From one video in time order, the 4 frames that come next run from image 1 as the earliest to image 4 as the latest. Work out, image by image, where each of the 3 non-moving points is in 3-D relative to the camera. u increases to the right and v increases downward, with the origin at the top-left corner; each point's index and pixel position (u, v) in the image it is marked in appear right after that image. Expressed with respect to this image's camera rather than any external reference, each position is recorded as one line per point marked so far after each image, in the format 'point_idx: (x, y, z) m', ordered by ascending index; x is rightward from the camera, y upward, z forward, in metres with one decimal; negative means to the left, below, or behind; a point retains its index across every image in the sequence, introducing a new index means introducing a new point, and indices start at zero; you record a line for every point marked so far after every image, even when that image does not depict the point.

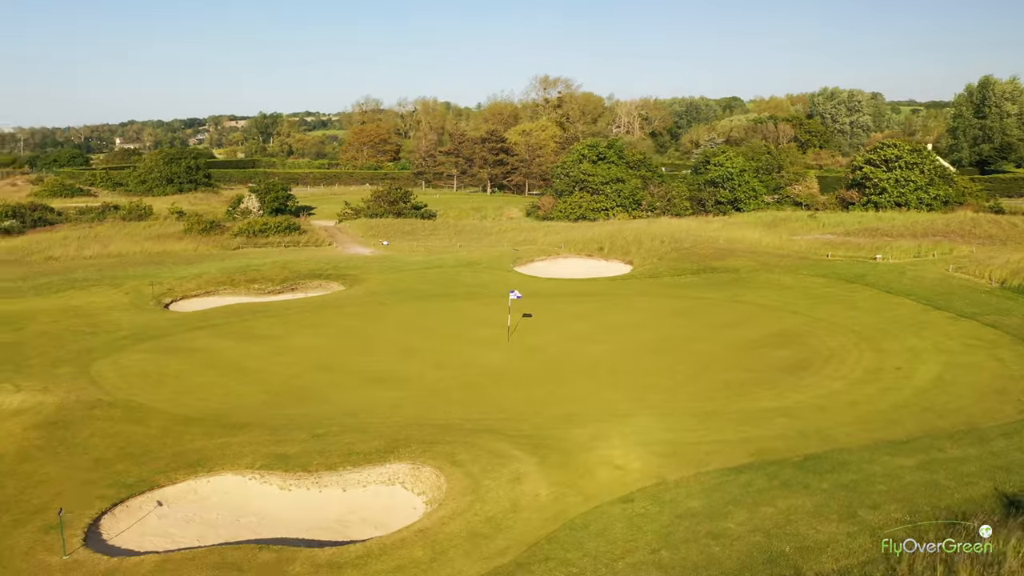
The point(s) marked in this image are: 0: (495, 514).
0: (-0.4, -4.2, +15.1) m
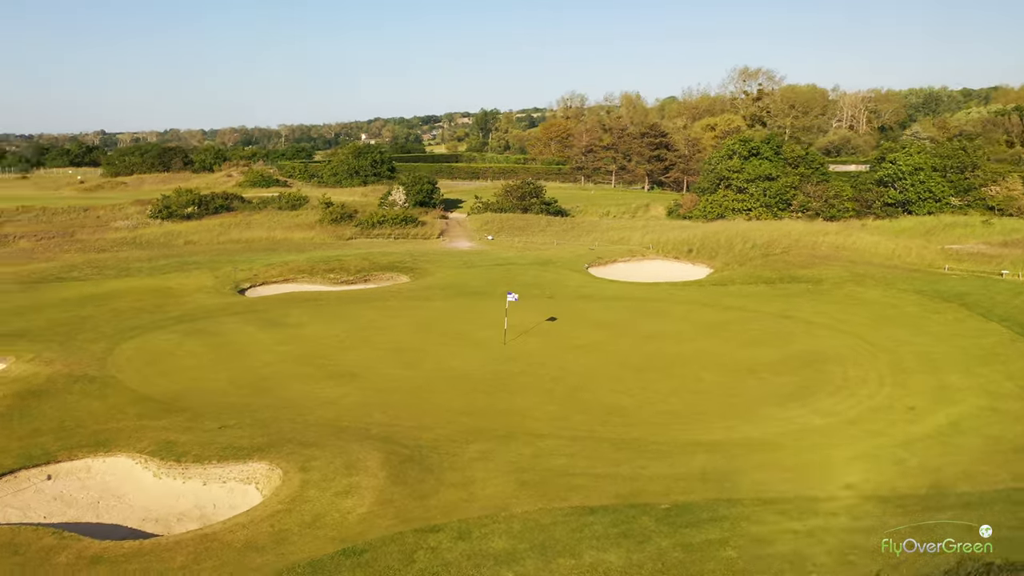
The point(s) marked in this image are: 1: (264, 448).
0: (-4.0, -4.2, +14.3) m
1: (-5.5, -3.5, +17.8) m
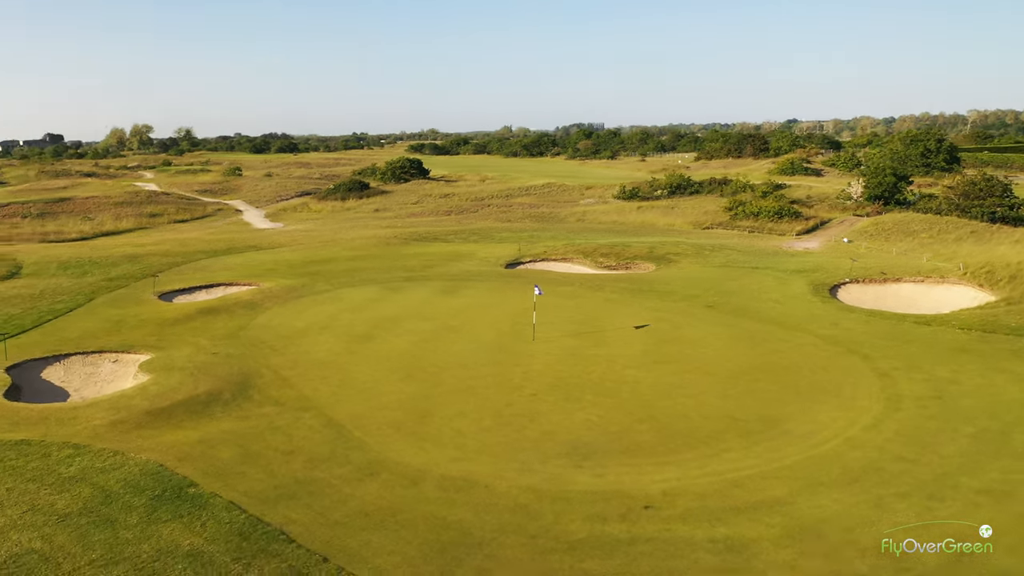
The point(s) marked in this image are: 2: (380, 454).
0: (-10.7, -3.0, +19.0) m
1: (-9.3, -2.3, +22.4) m
2: (-2.5, -3.2, +16.2) m
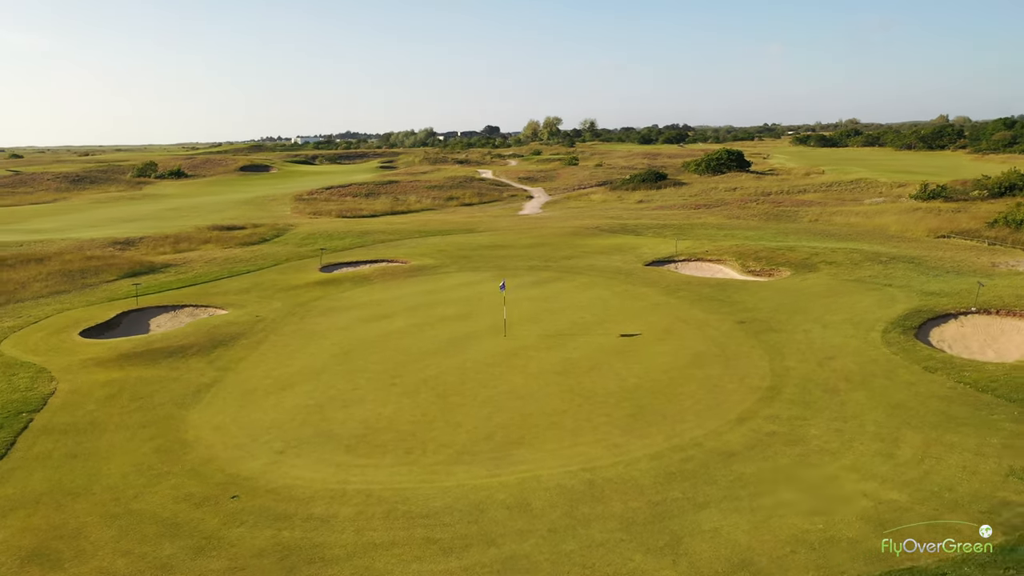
0: (-12.9, -1.8, +24.1) m
1: (-10.0, -1.2, +26.5) m
2: (-7.0, -2.7, +17.9) m
